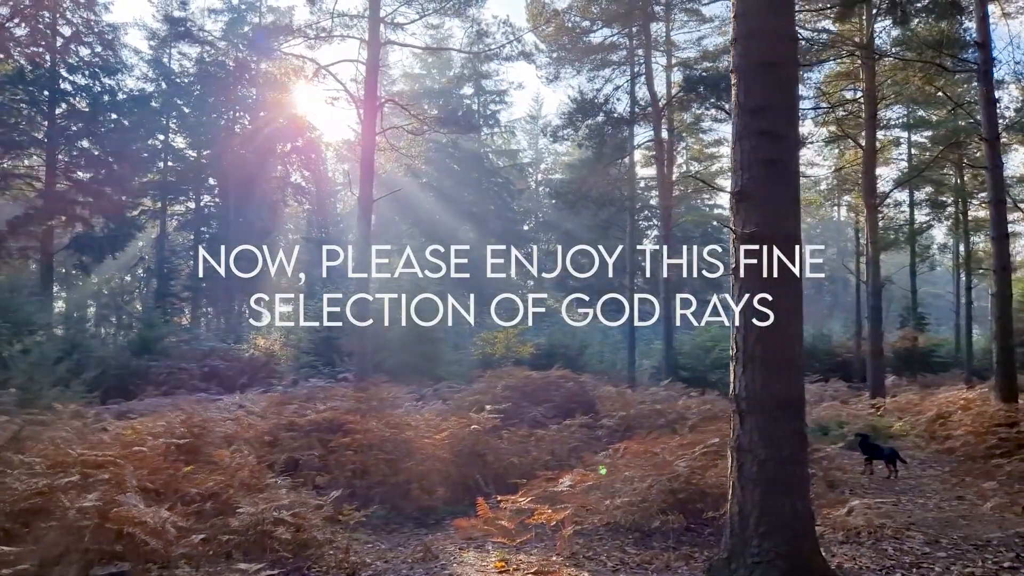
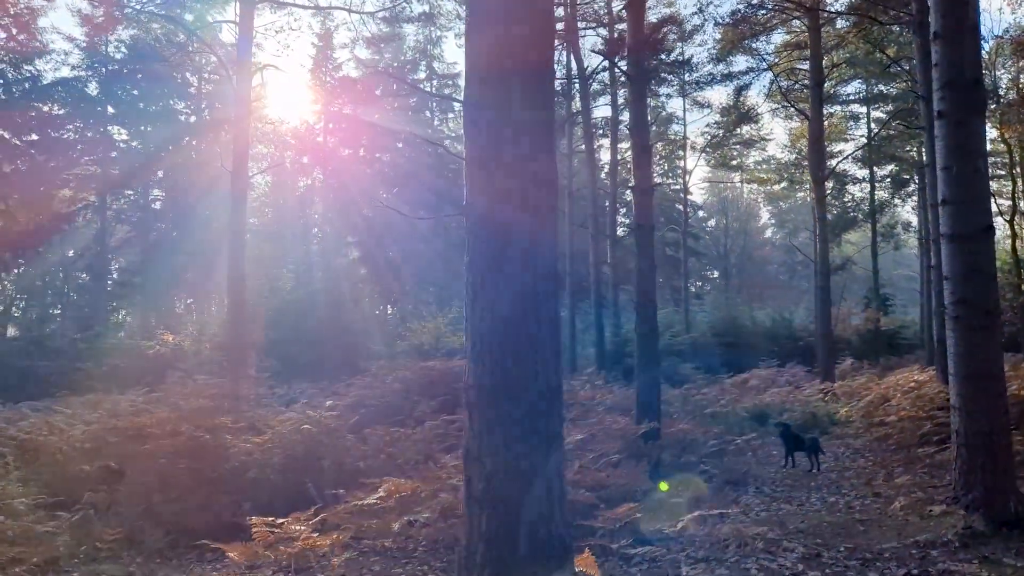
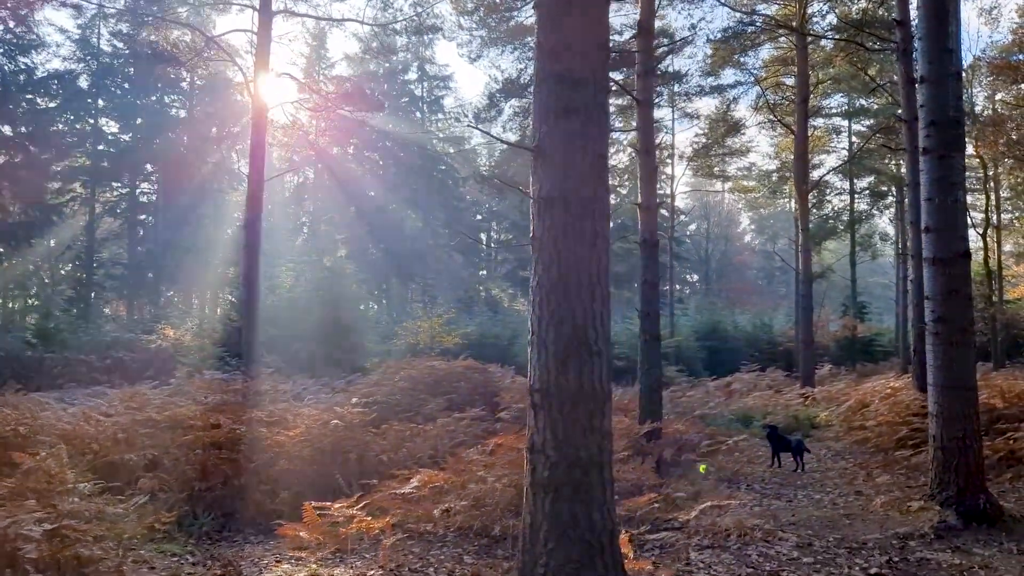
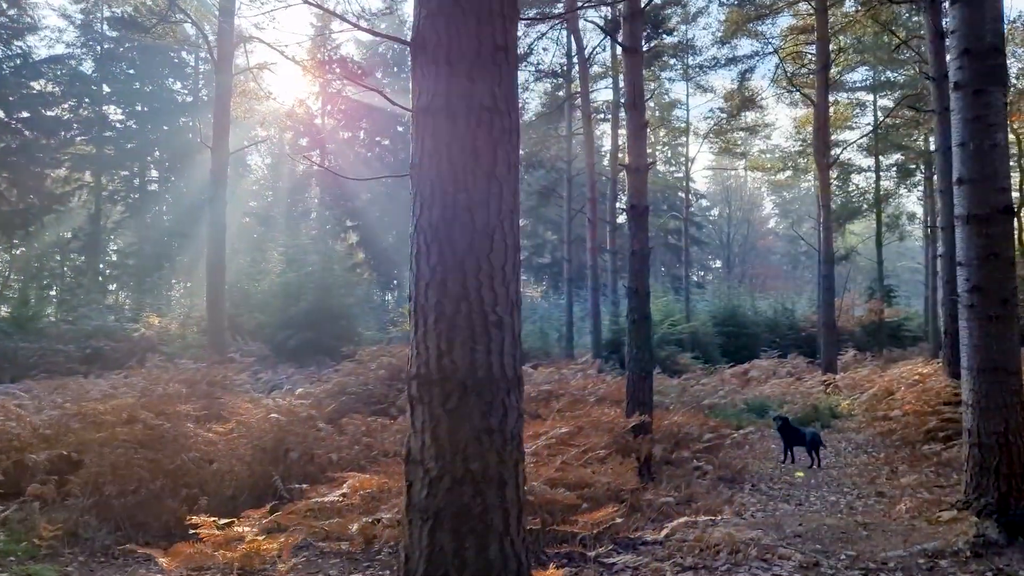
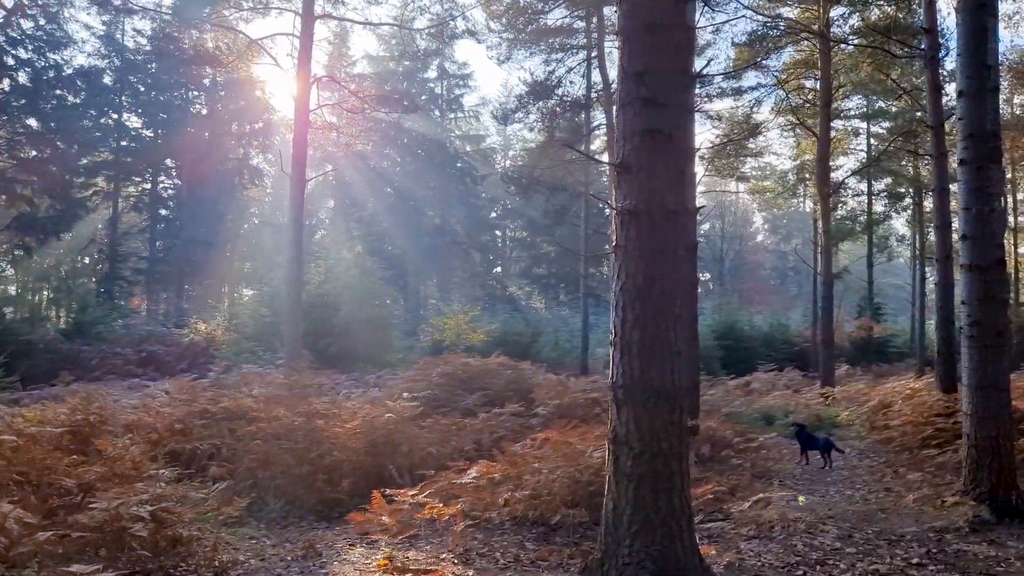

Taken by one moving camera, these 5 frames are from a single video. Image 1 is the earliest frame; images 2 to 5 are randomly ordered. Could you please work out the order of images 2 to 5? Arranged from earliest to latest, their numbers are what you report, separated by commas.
5, 3, 2, 4
